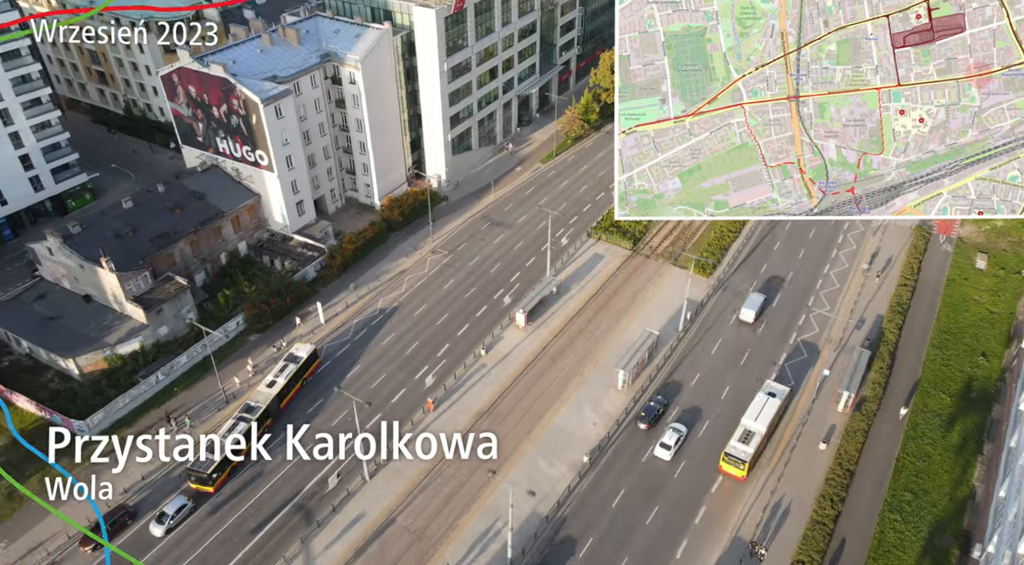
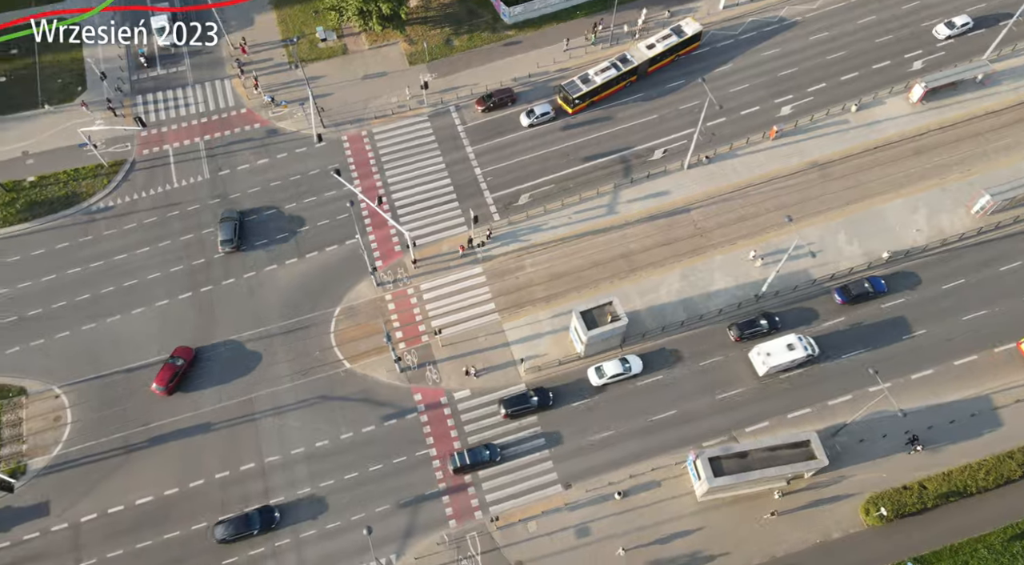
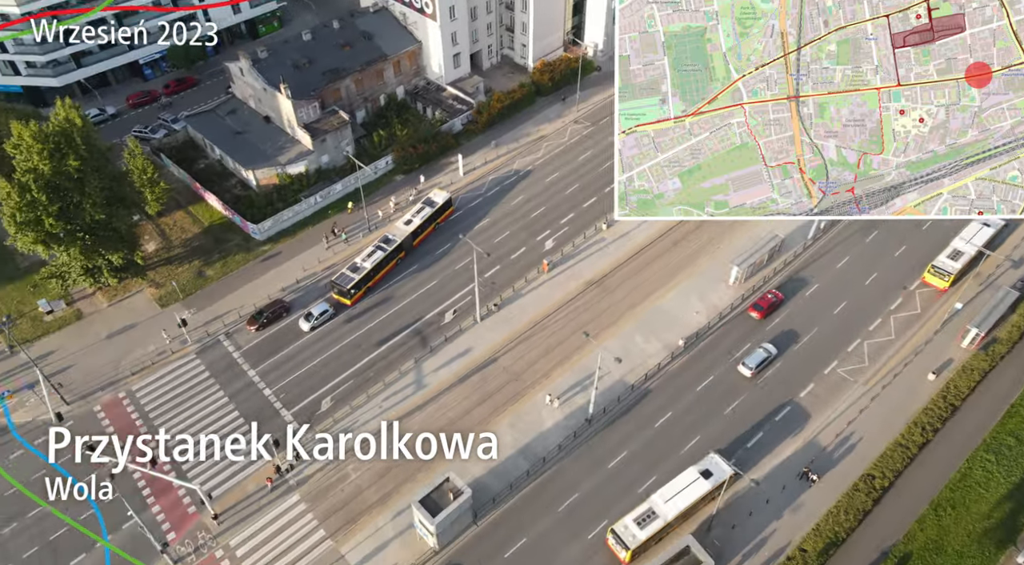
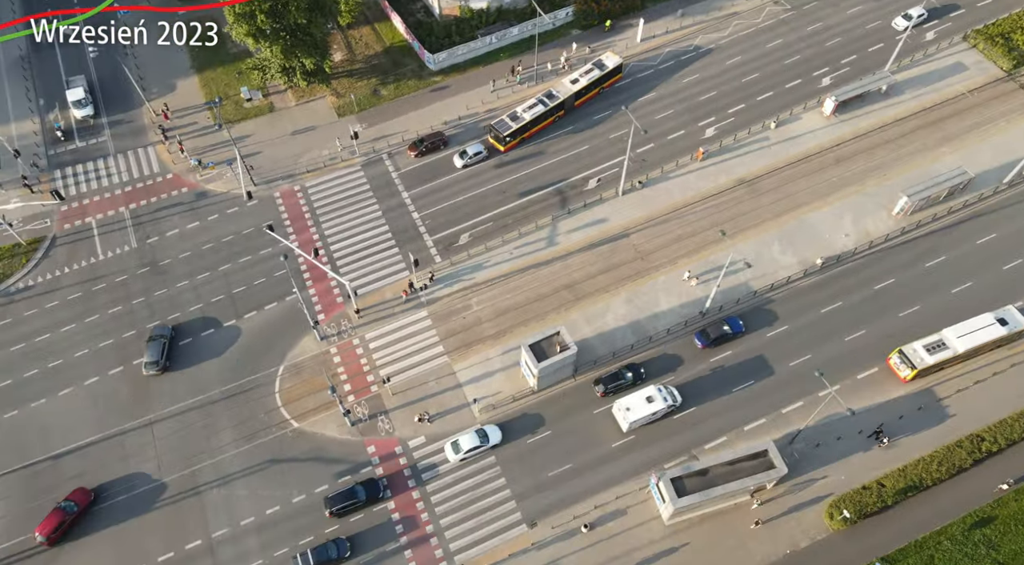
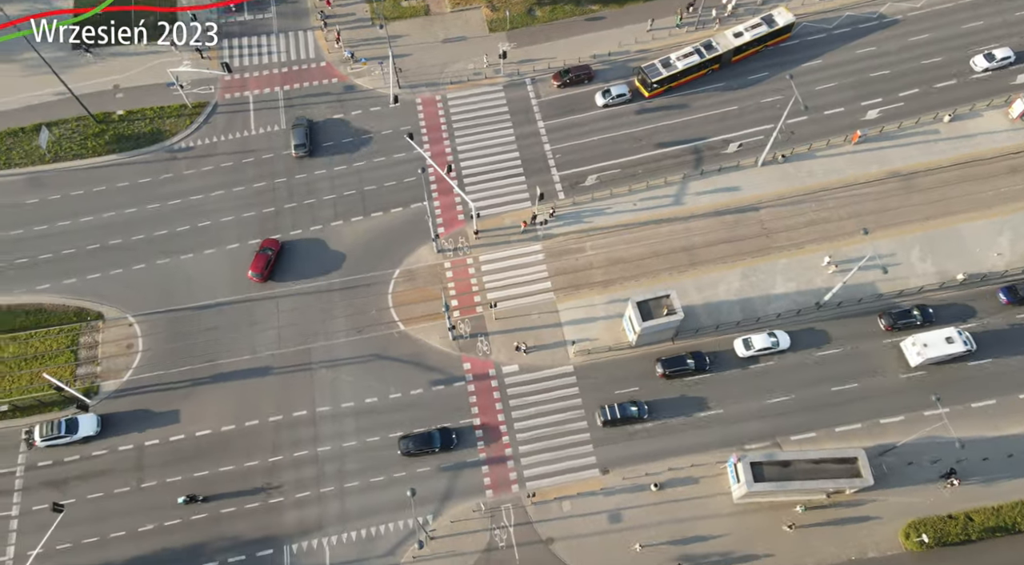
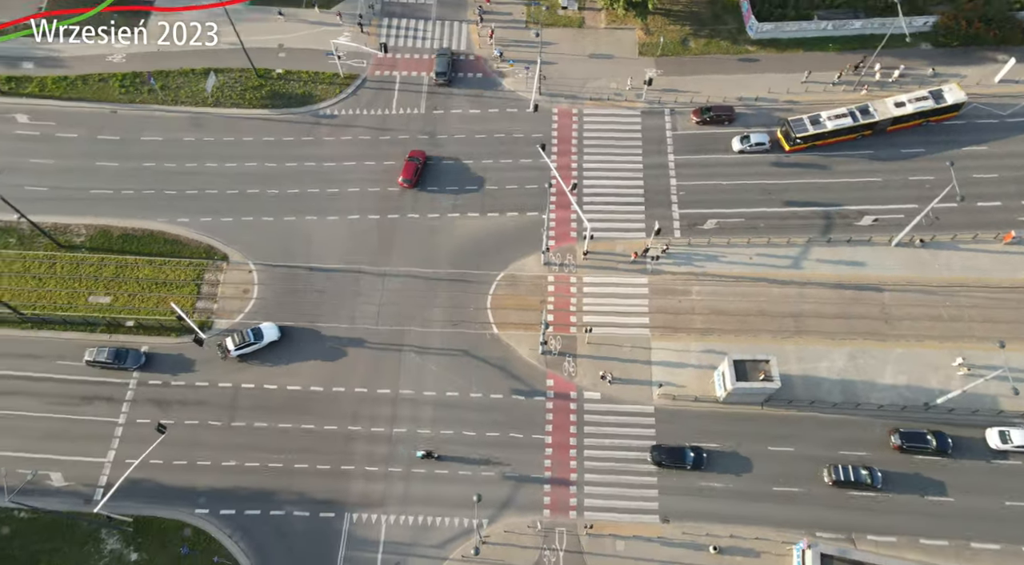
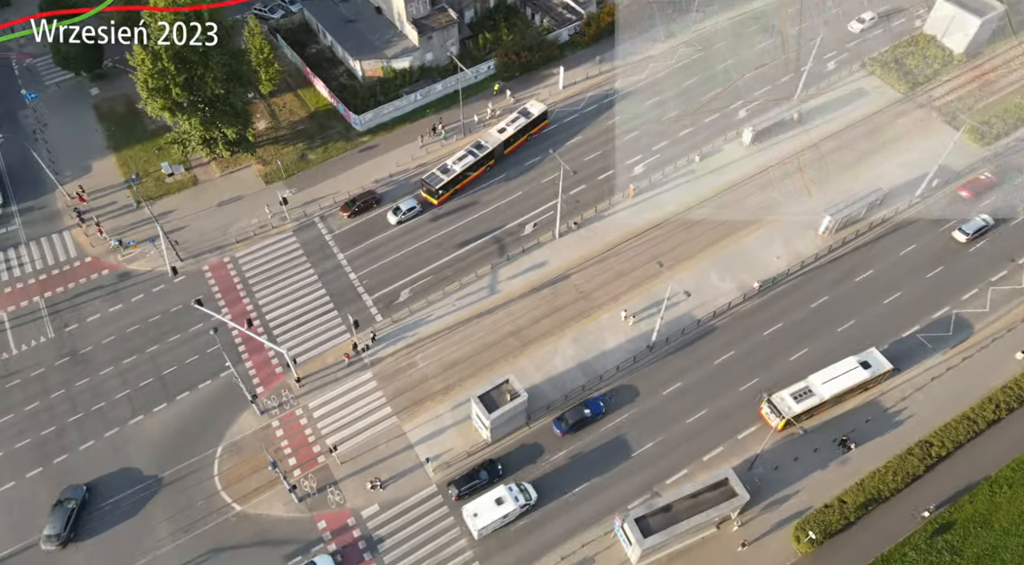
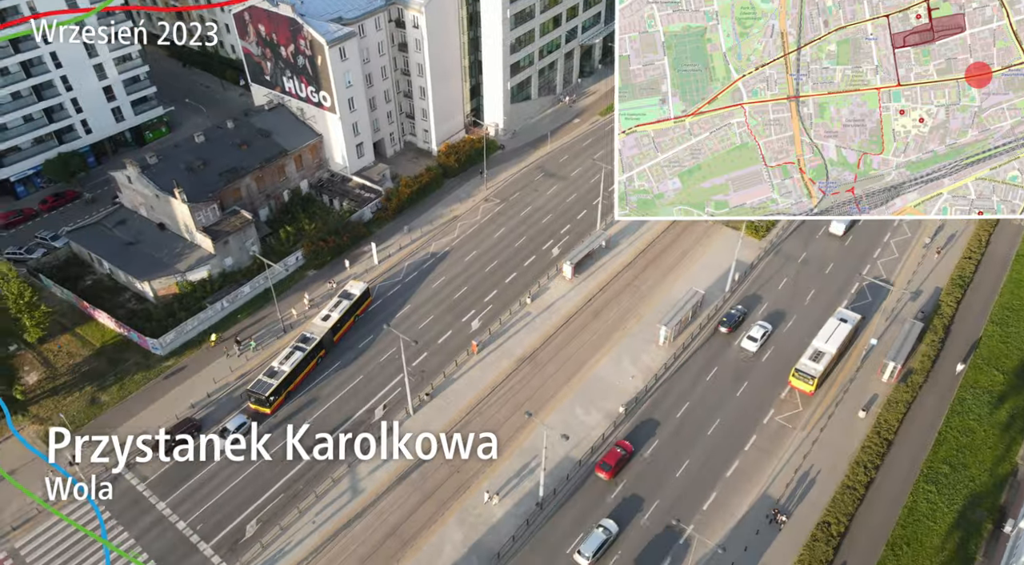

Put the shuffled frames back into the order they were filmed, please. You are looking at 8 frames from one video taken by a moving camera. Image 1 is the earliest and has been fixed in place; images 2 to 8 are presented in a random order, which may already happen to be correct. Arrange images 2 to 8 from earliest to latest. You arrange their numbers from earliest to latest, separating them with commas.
8, 3, 7, 4, 2, 5, 6
